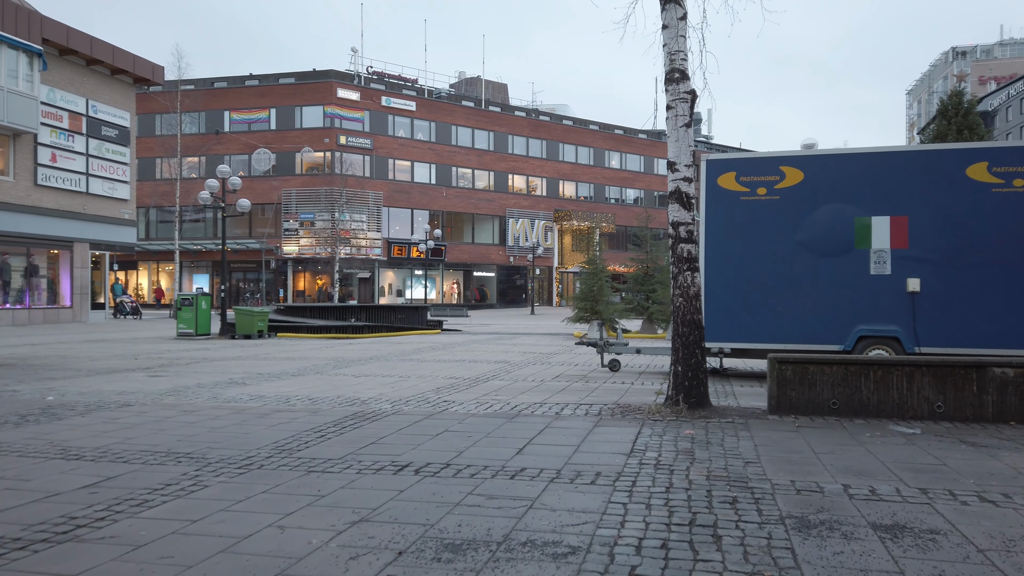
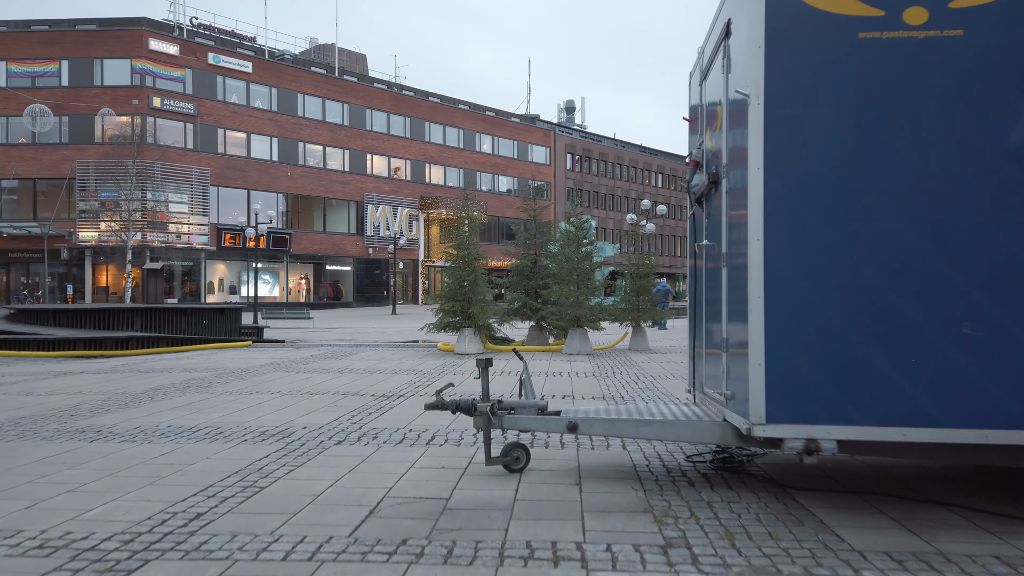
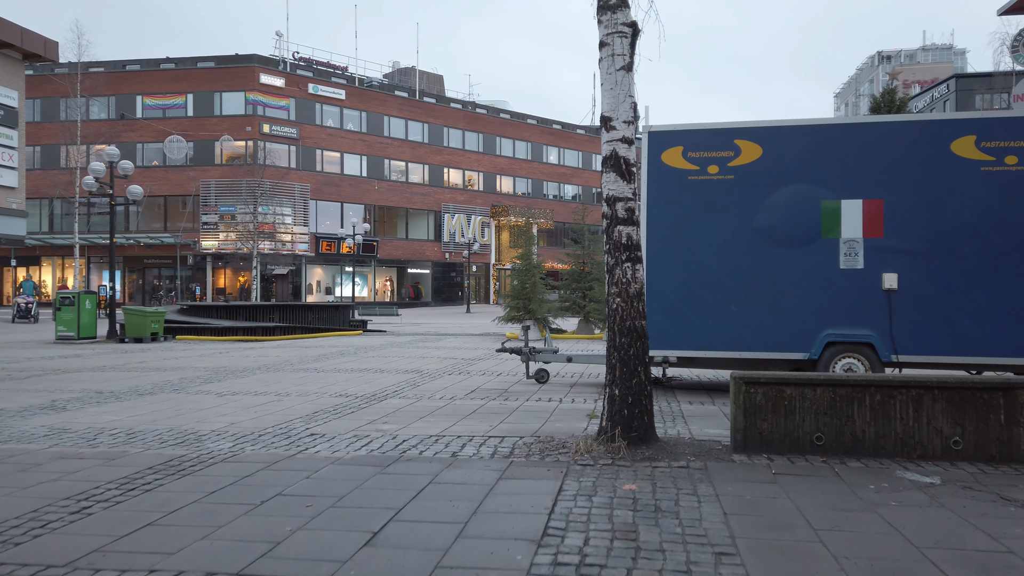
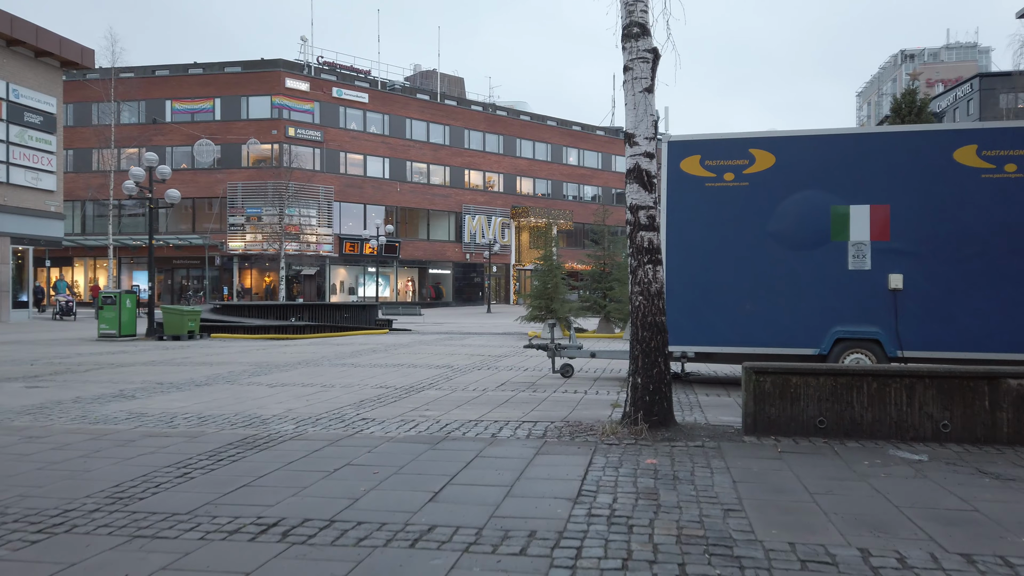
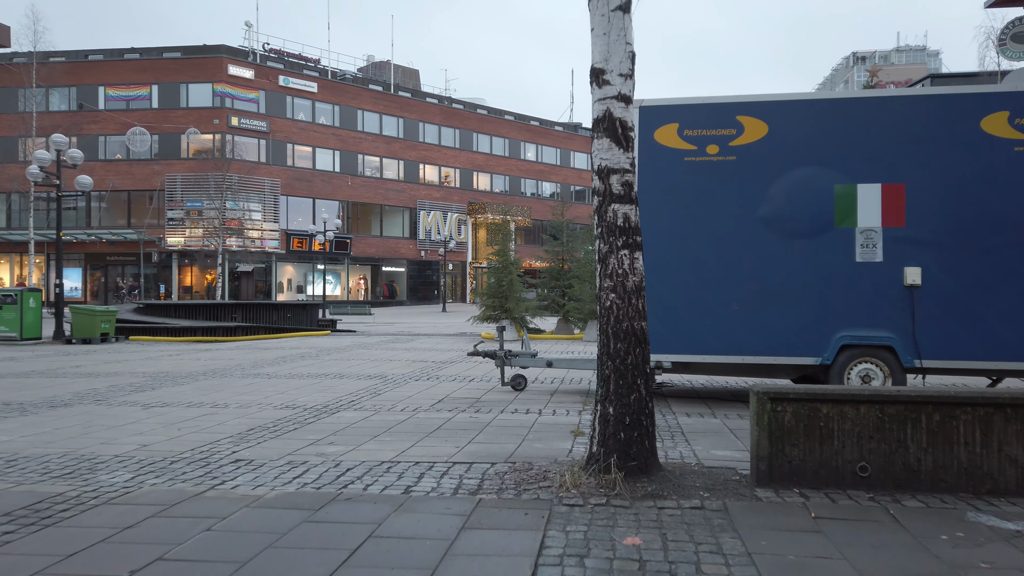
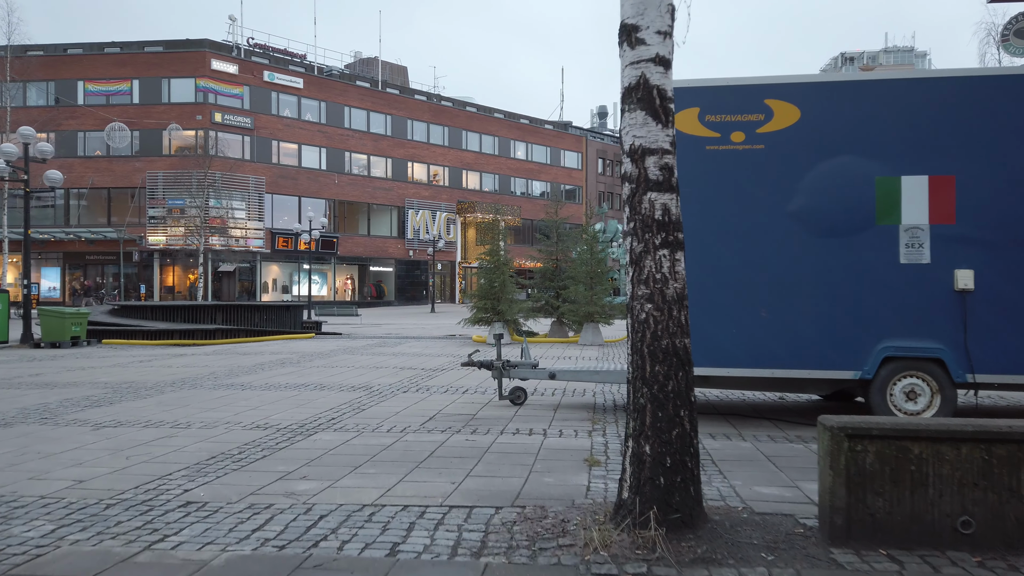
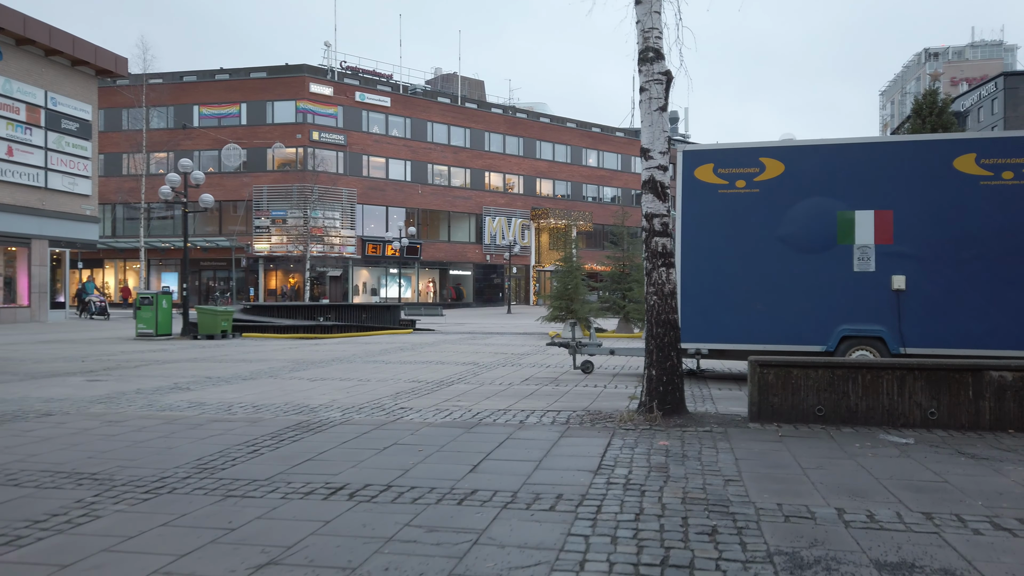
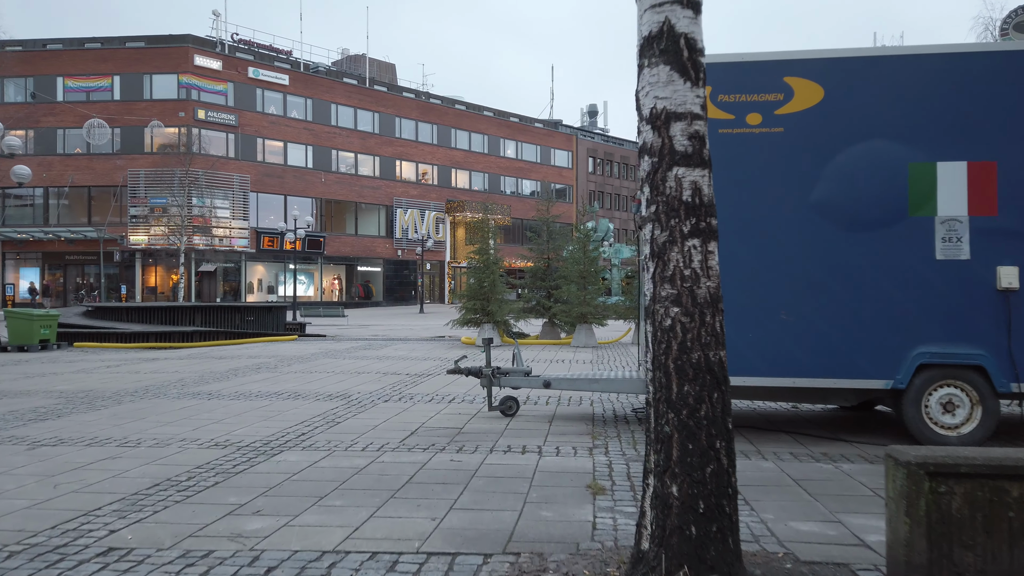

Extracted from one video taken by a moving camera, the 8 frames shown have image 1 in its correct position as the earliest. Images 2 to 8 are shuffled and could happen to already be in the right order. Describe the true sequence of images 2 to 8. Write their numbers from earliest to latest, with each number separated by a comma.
7, 4, 3, 5, 6, 8, 2
